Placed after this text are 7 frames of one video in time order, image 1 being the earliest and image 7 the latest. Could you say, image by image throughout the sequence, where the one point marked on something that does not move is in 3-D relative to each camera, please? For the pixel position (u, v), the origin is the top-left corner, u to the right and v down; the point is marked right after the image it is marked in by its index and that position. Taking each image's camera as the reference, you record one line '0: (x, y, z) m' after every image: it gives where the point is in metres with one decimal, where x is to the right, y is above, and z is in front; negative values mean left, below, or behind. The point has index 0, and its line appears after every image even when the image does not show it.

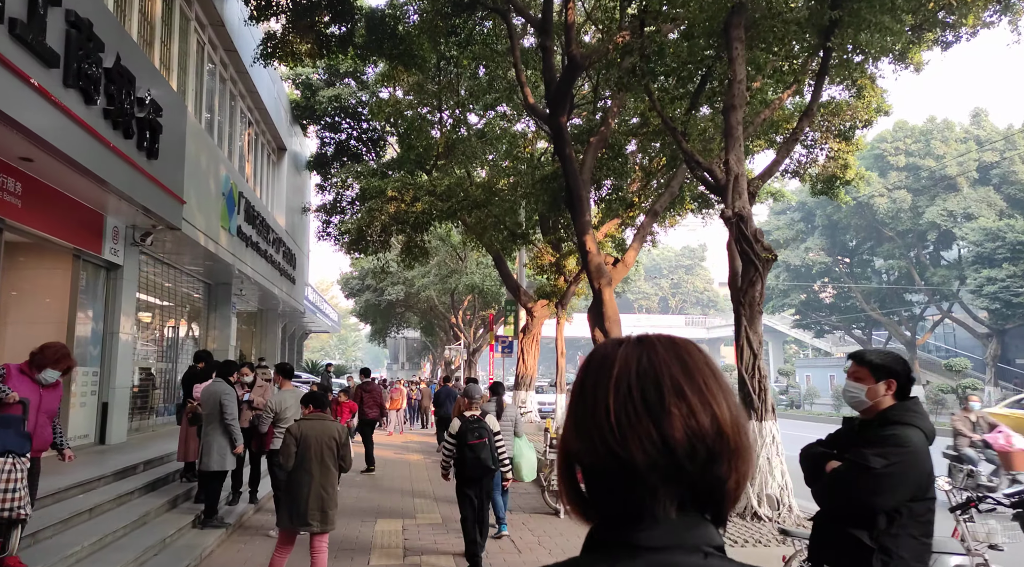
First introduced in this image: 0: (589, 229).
0: (+1.1, +0.8, +11.5) m
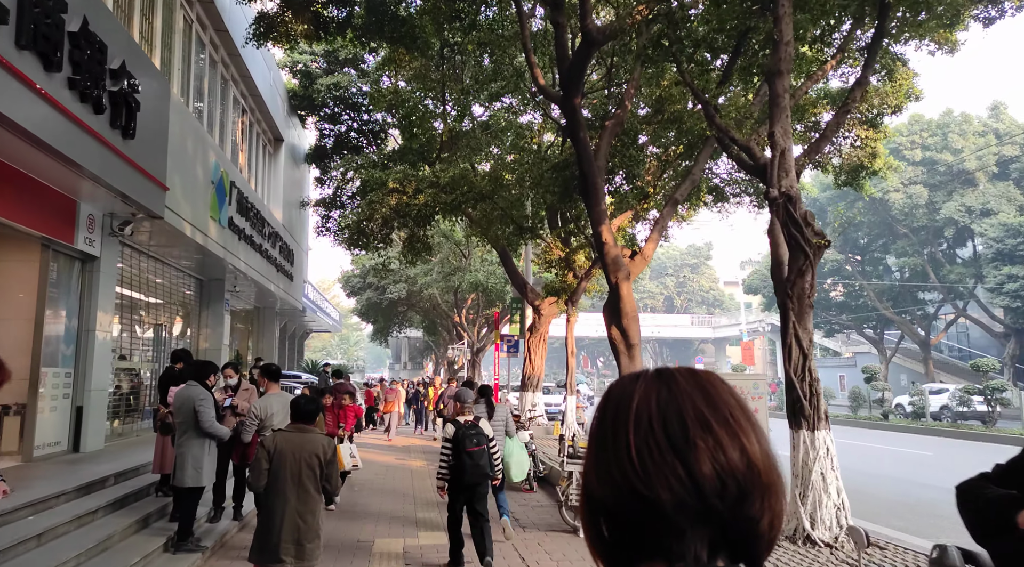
0: (+1.3, +0.9, +10.7) m
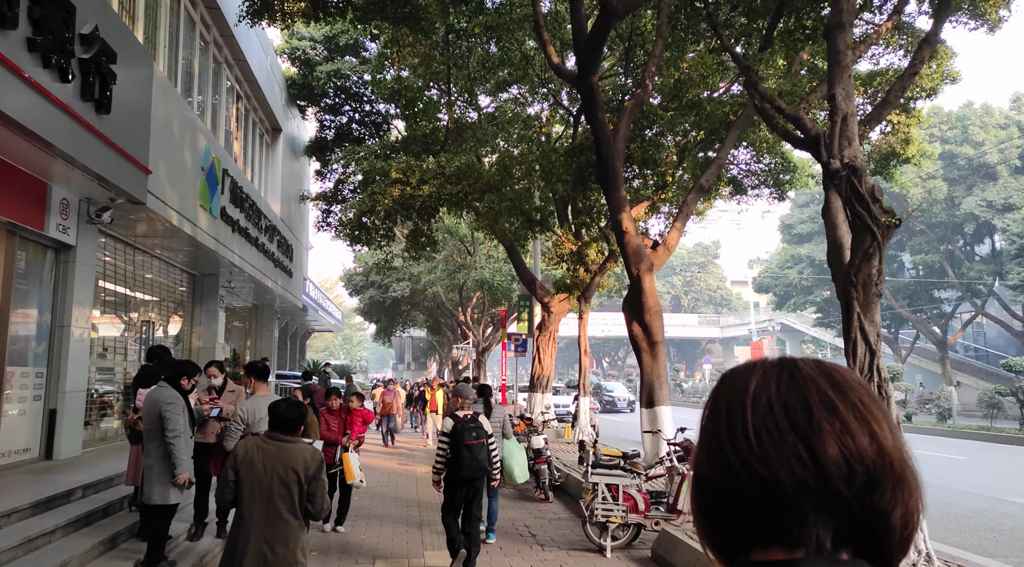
0: (+1.4, +1.0, +9.9) m
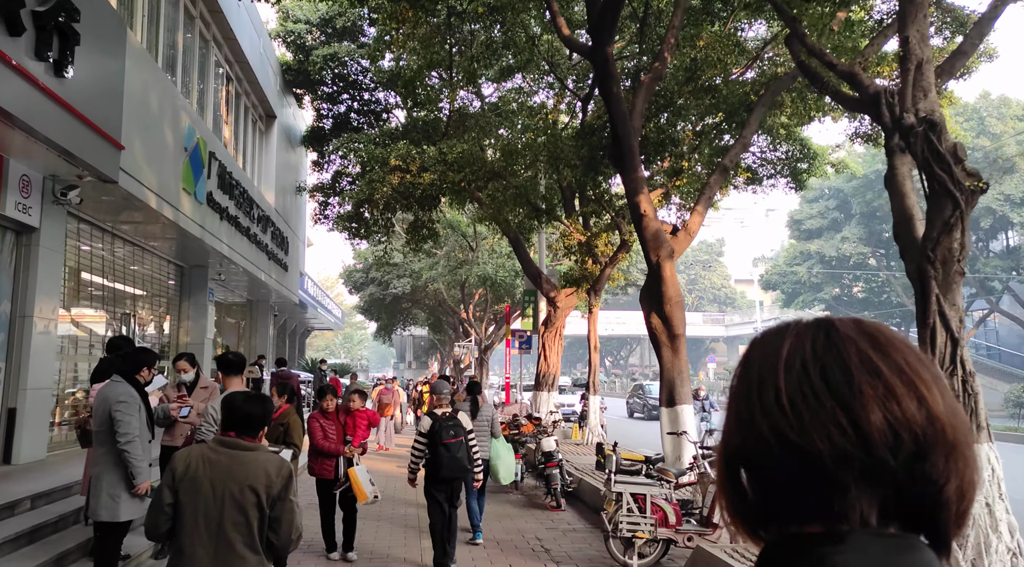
0: (+1.5, +1.1, +9.1) m
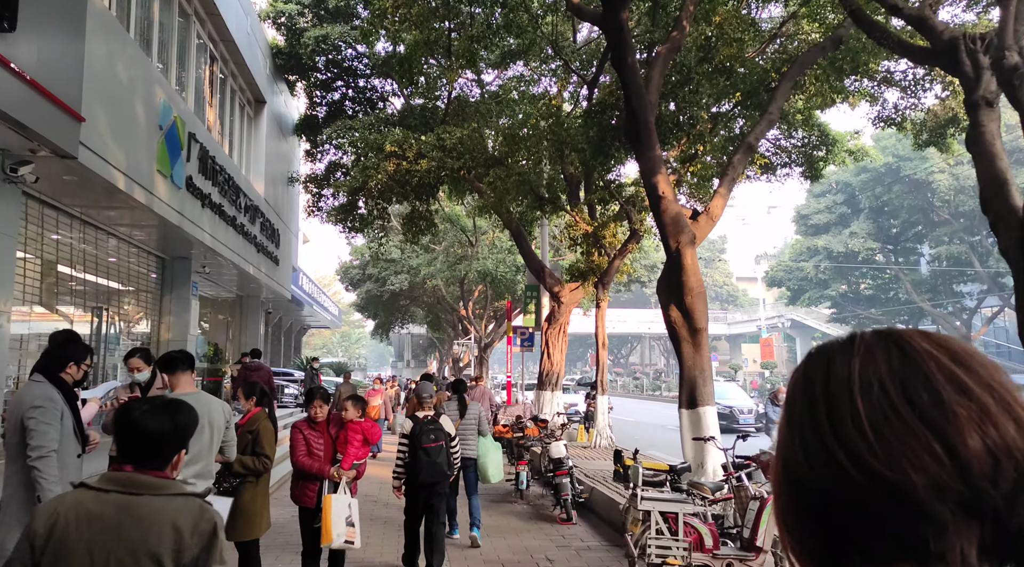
0: (+1.6, +1.2, +8.3) m
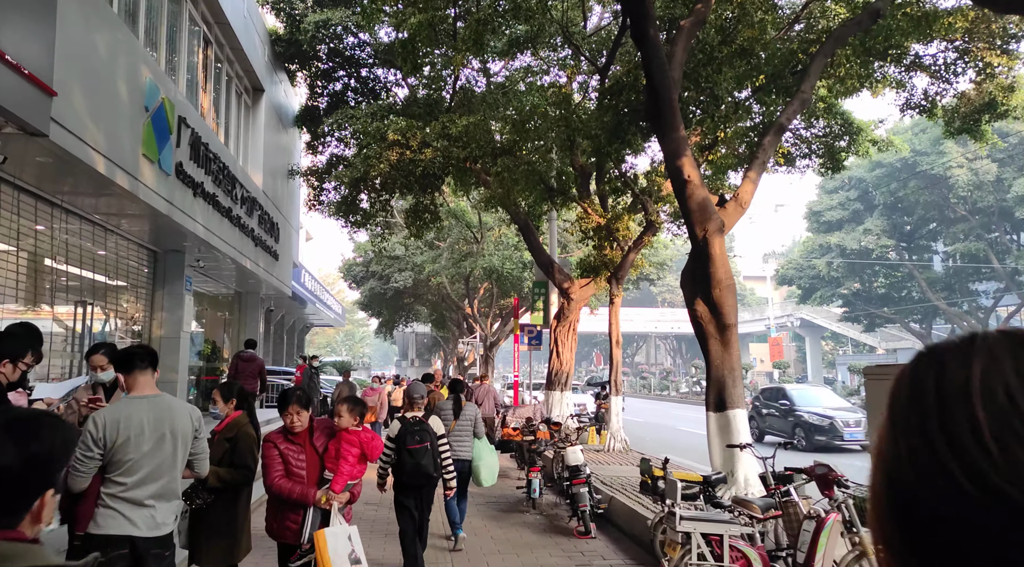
0: (+1.7, +1.3, +7.6) m
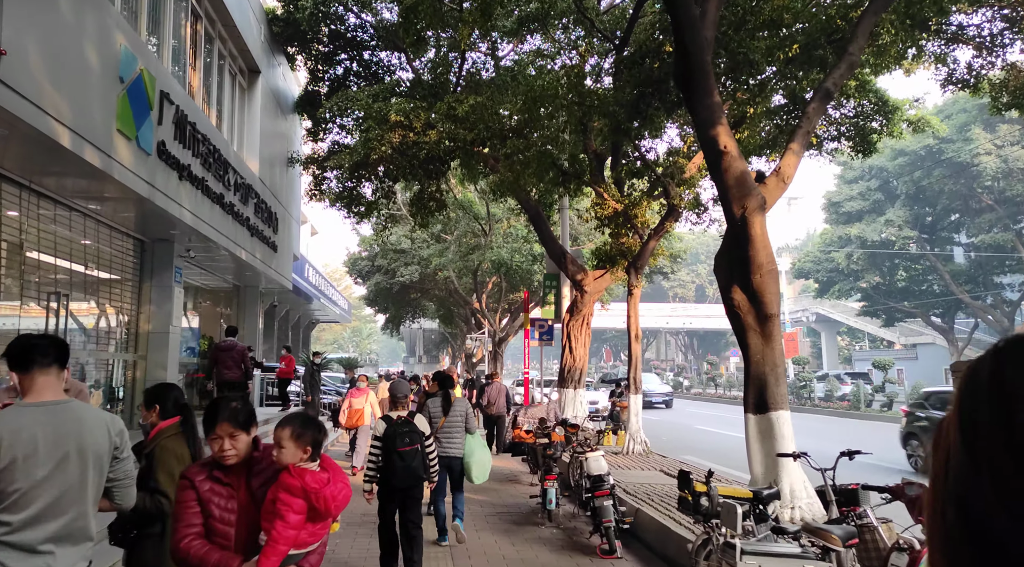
0: (+1.8, +1.4, +6.7) m
